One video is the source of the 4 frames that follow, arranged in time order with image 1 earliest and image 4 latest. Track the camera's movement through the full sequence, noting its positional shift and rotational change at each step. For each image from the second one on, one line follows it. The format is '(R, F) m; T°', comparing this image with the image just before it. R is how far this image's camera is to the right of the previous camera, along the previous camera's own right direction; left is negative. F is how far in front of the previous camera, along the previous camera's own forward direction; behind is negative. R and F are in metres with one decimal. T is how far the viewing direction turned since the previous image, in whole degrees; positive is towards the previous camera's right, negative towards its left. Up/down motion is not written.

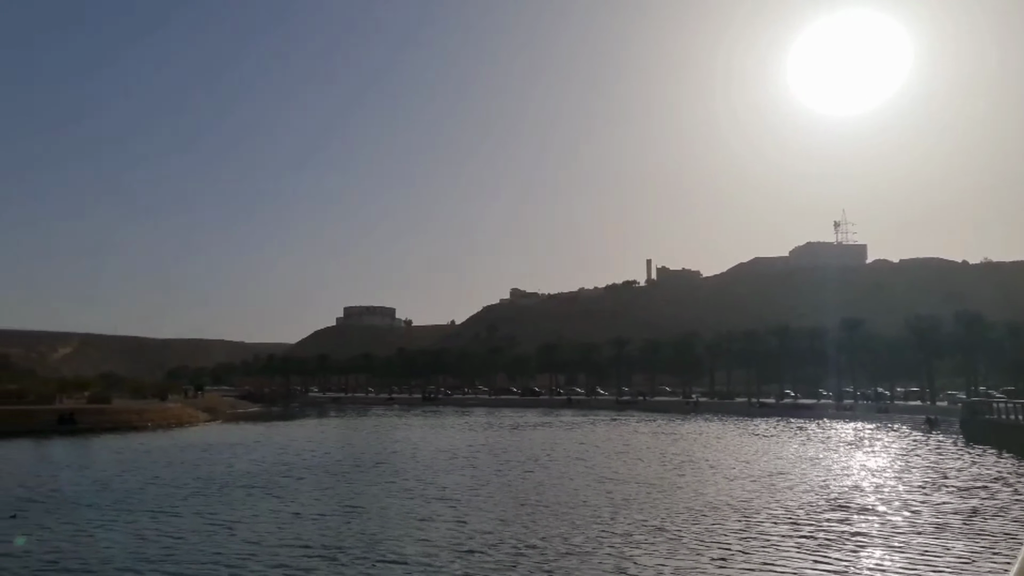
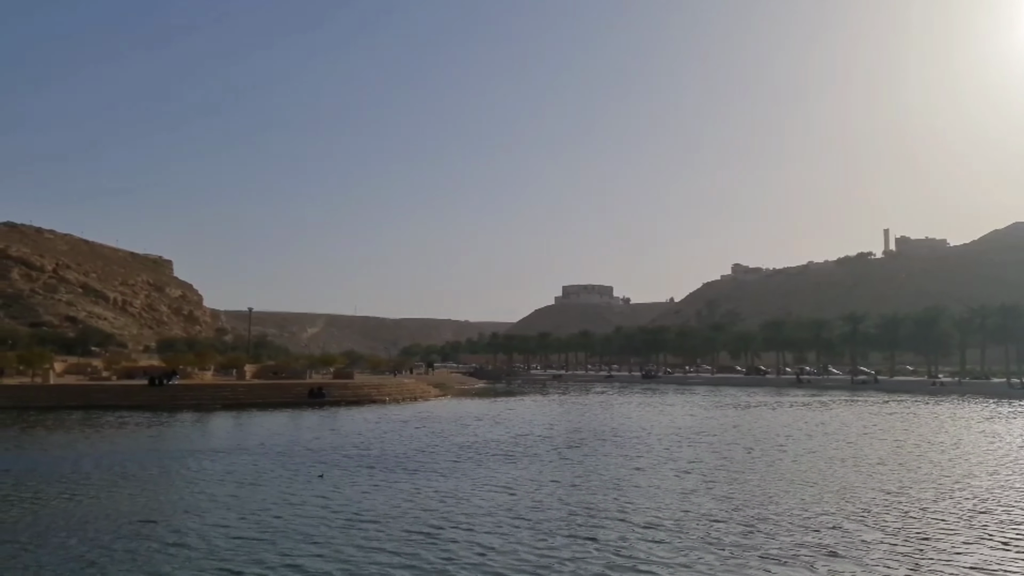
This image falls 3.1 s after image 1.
(-1.0, -0.2) m; -14°
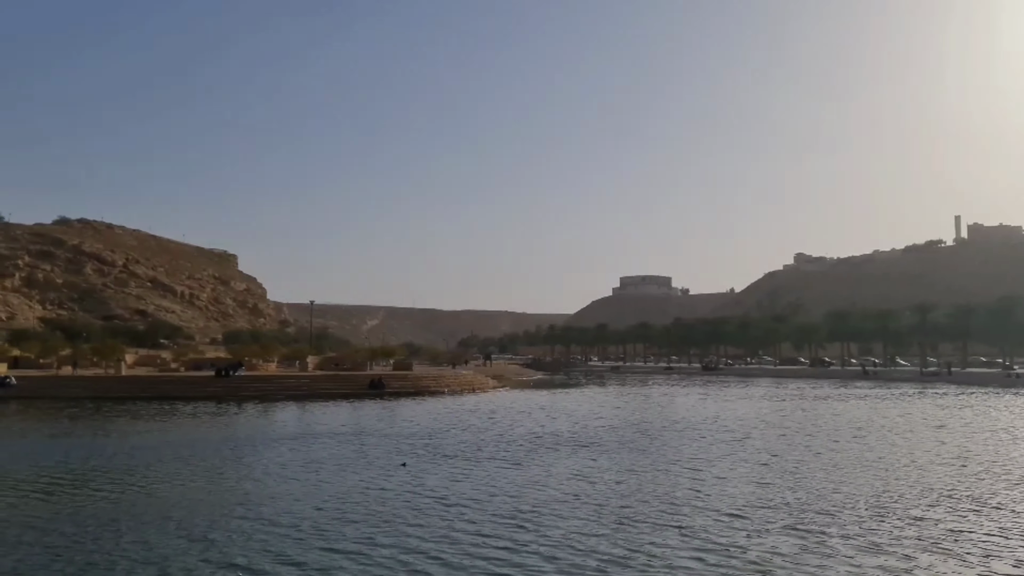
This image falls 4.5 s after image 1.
(-0.2, 0.0) m; -4°
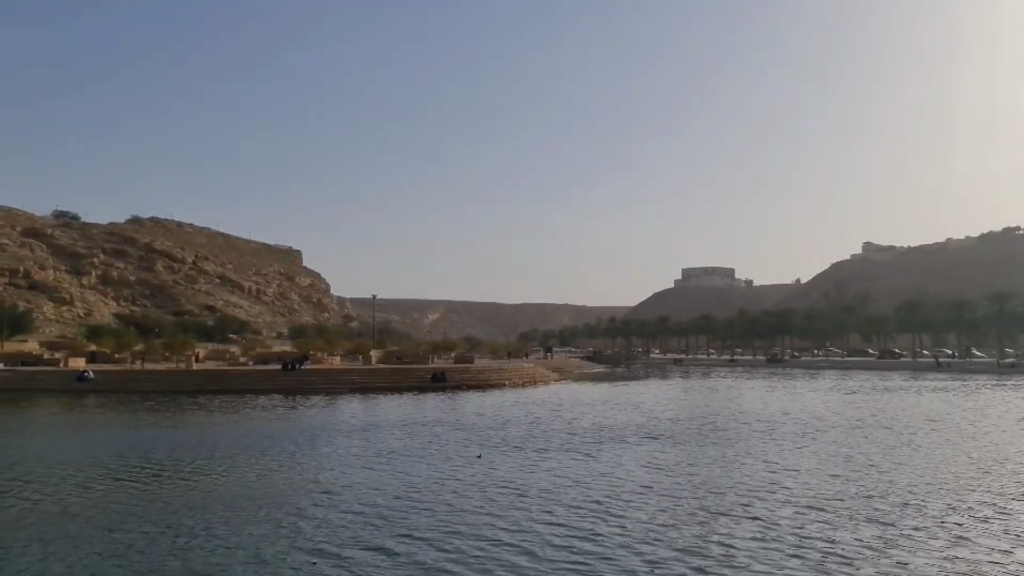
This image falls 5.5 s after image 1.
(-0.3, 0.0) m; -4°
